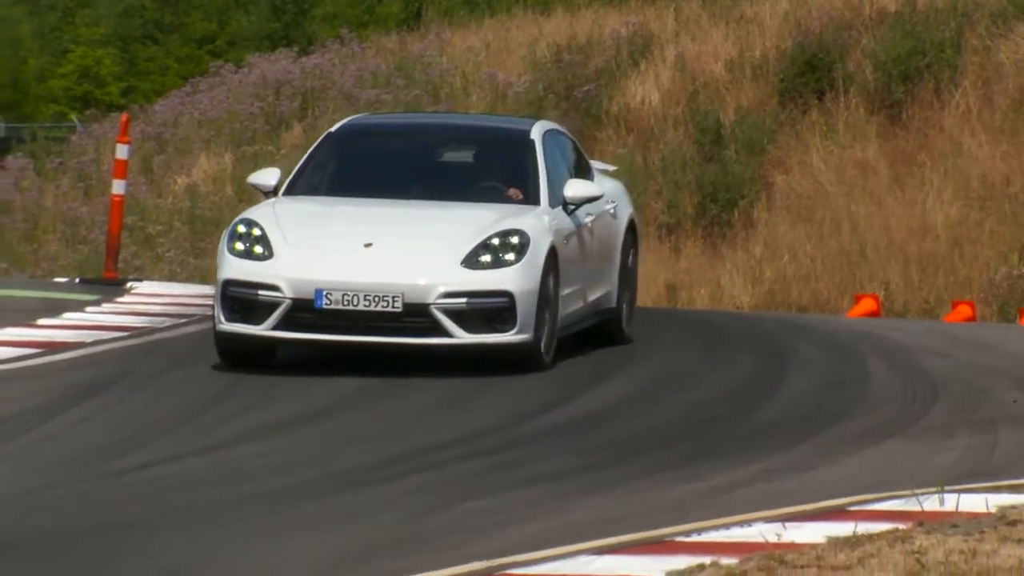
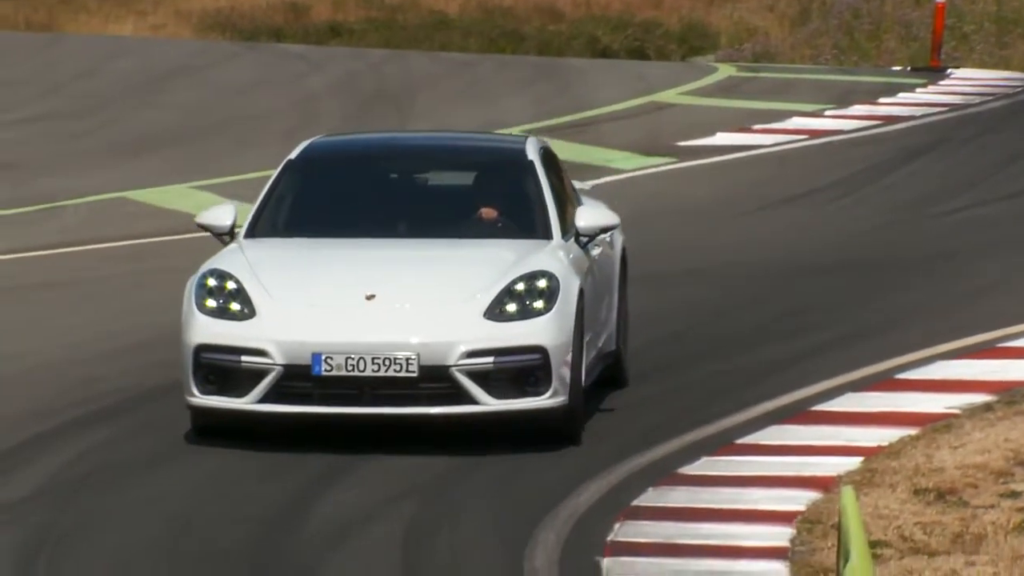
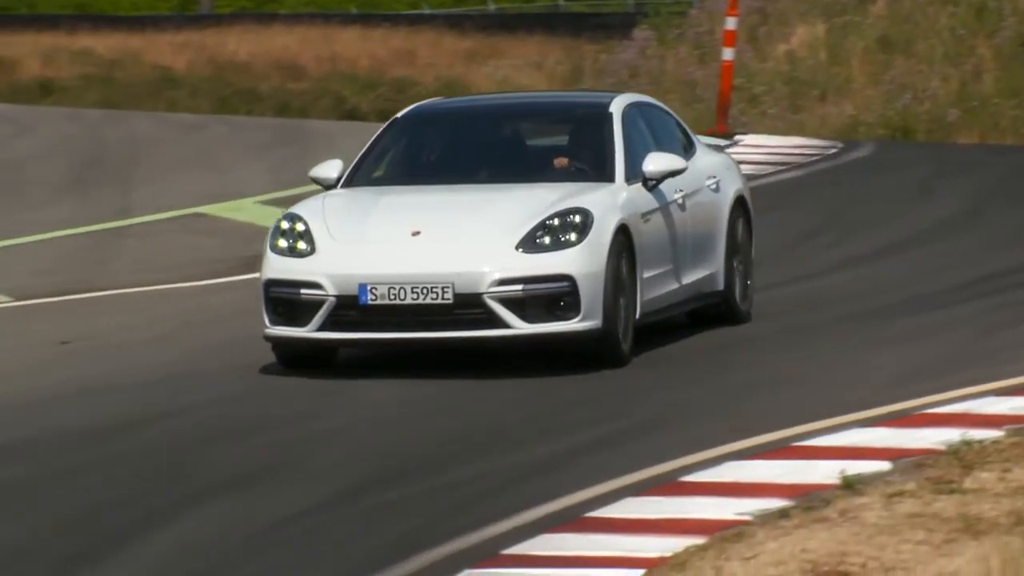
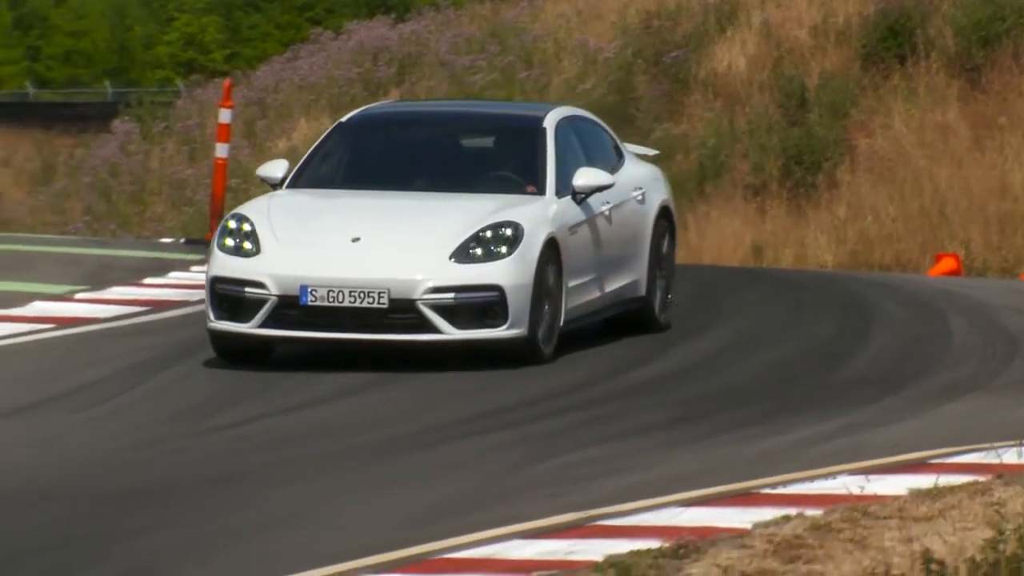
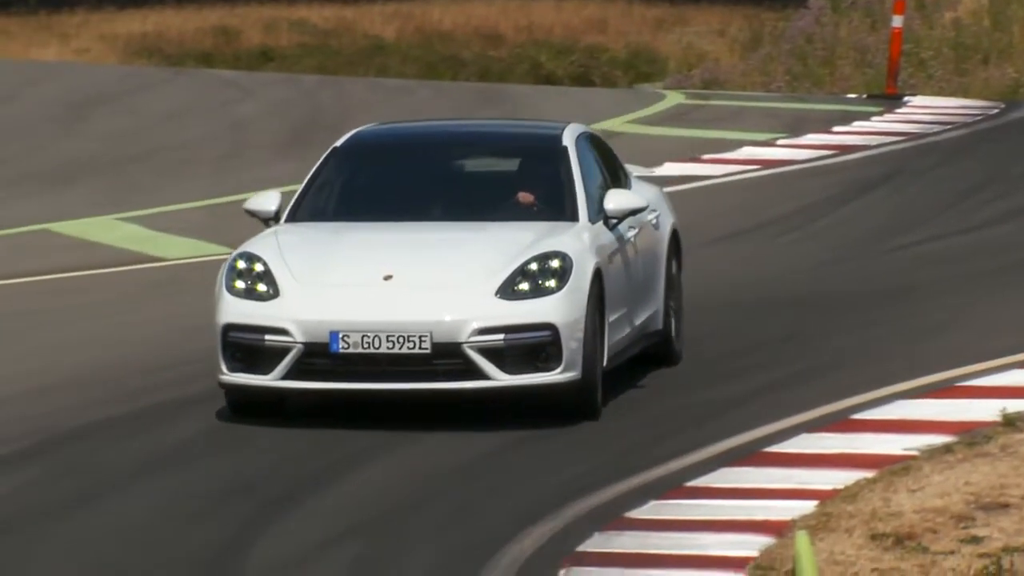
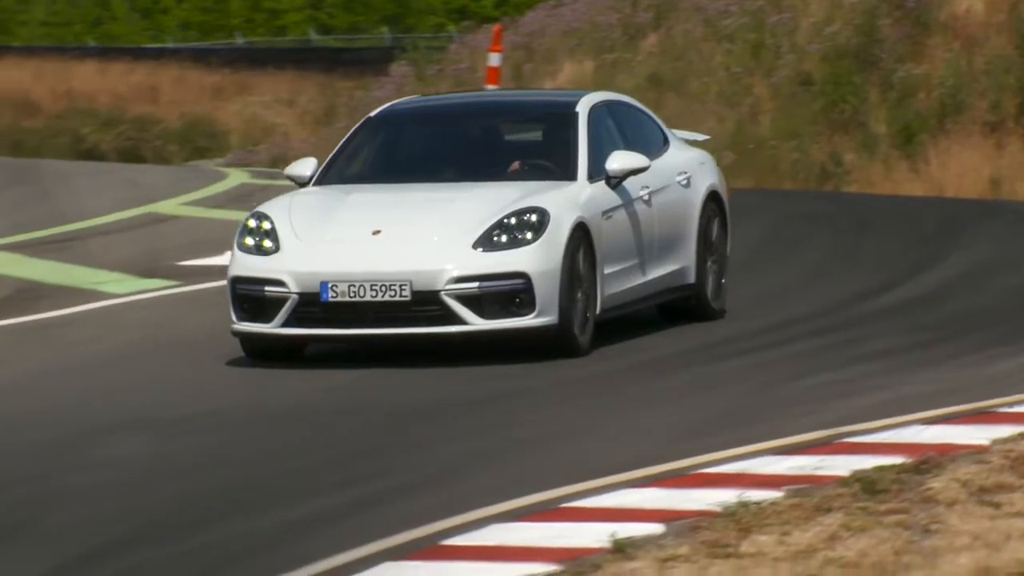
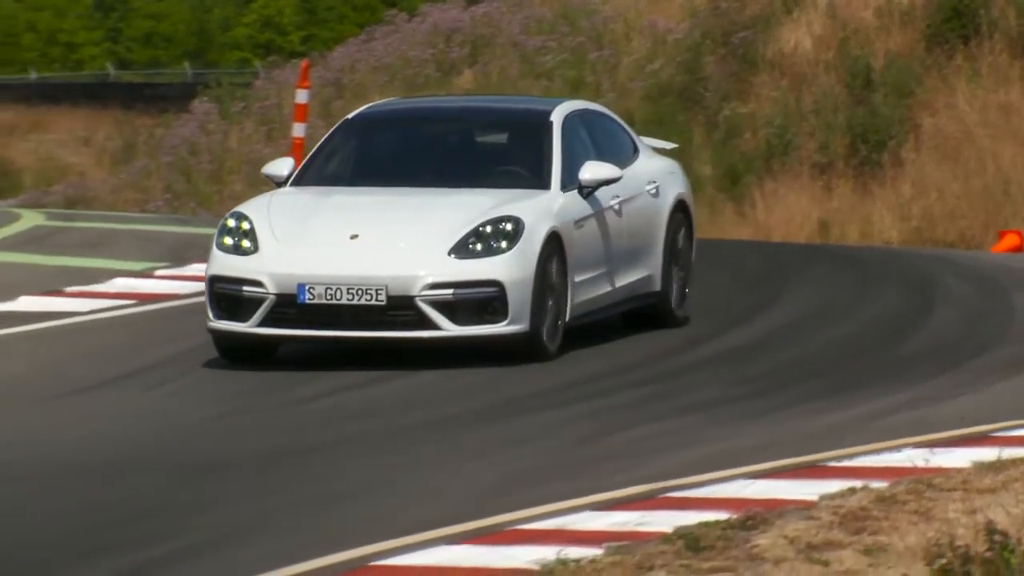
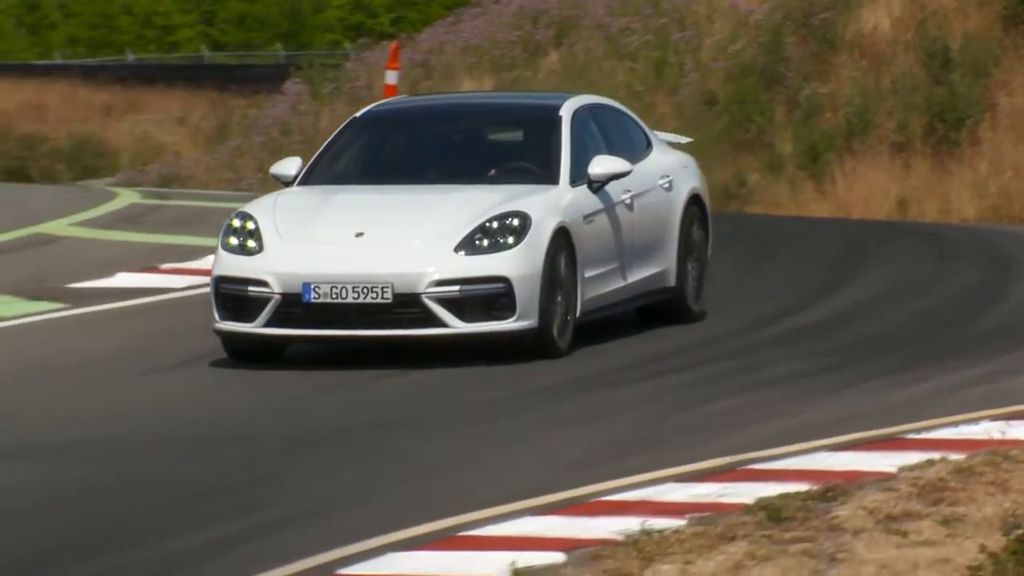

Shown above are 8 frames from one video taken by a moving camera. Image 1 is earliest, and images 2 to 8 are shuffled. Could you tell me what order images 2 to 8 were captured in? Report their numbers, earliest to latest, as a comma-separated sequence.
4, 7, 8, 6, 3, 5, 2
